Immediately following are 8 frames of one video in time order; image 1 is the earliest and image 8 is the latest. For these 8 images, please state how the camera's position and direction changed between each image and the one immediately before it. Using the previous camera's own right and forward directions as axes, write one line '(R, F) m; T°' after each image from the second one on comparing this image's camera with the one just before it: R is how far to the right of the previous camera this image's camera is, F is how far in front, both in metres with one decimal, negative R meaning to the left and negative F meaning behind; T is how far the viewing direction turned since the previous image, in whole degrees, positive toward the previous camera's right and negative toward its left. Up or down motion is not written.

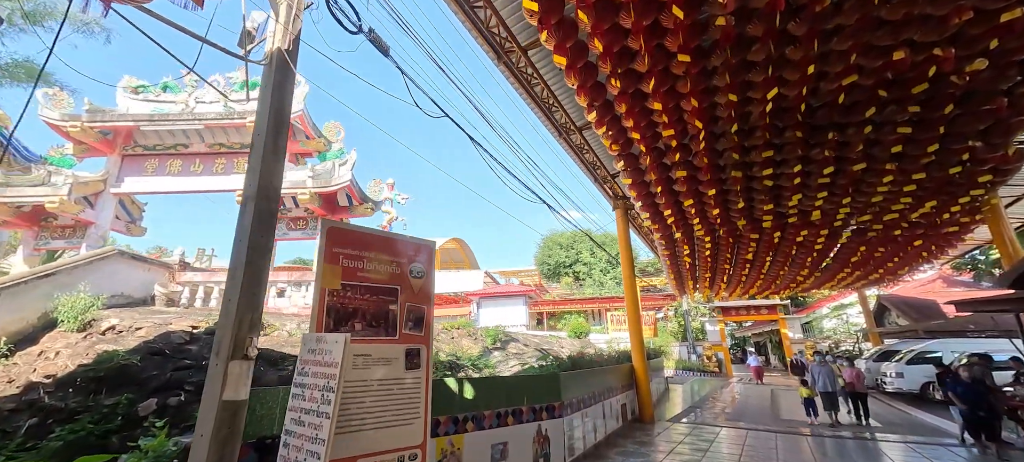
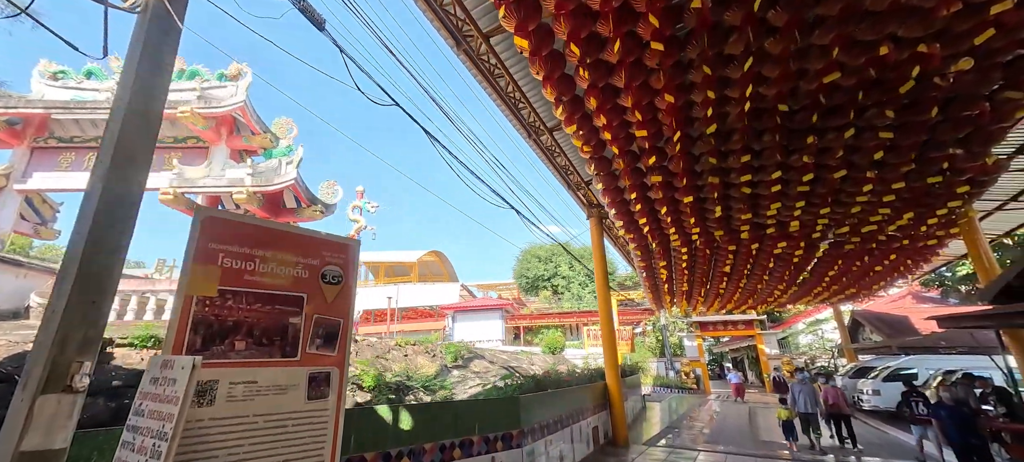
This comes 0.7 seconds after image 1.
(+0.1, +0.3) m; +3°
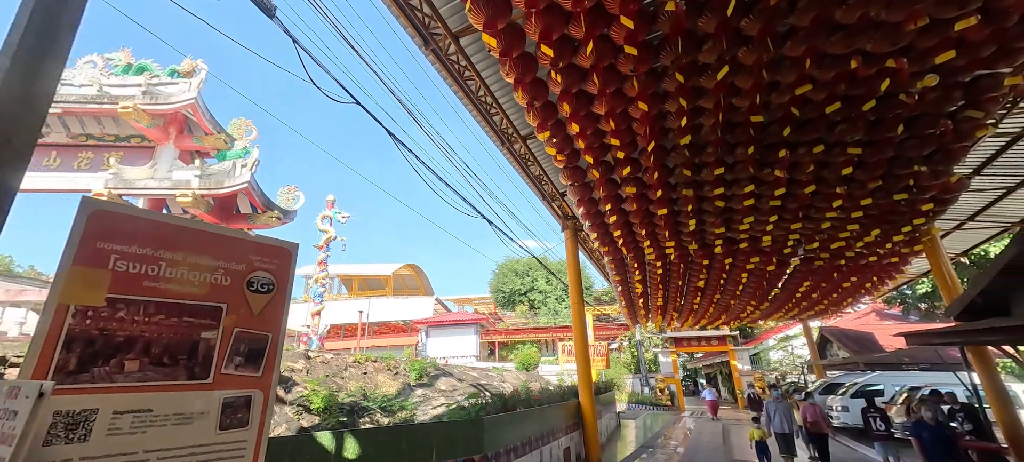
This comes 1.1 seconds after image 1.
(+0.1, +0.1) m; +3°
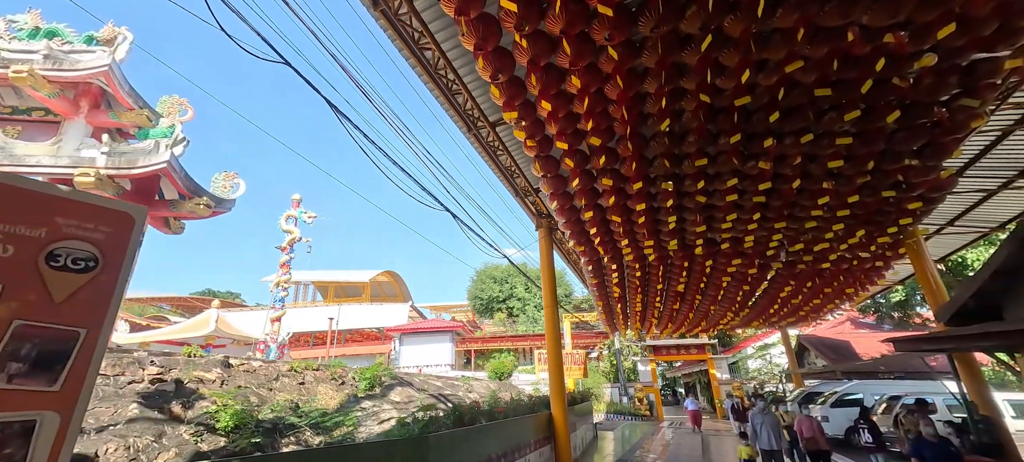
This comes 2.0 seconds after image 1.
(+0.1, +0.3) m; +2°
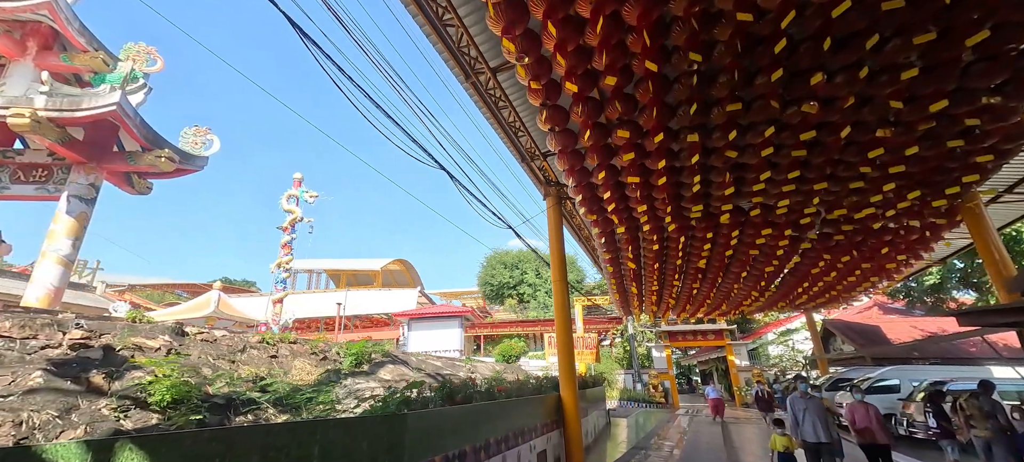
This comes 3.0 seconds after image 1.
(+0.1, +0.3) m; -2°
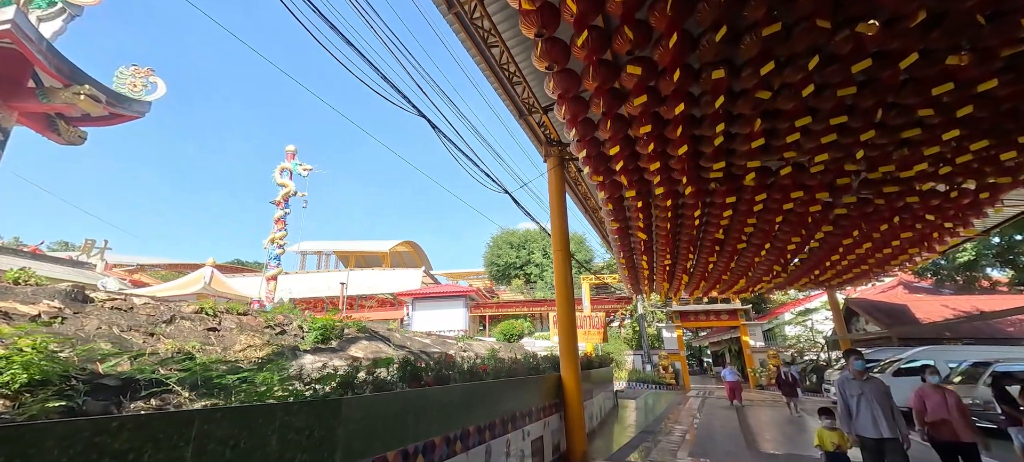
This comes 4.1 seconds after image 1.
(+0.1, +0.4) m; -1°
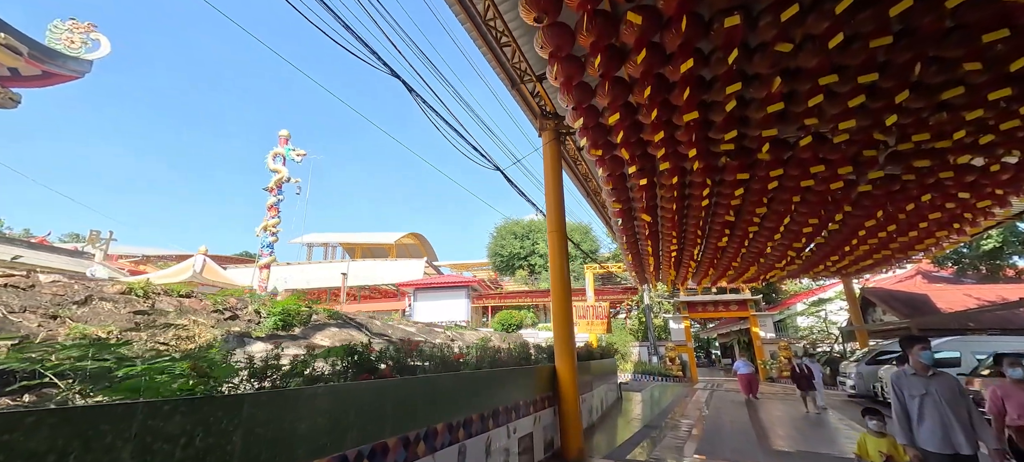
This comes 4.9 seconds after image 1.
(+0.1, +0.3) m; -1°
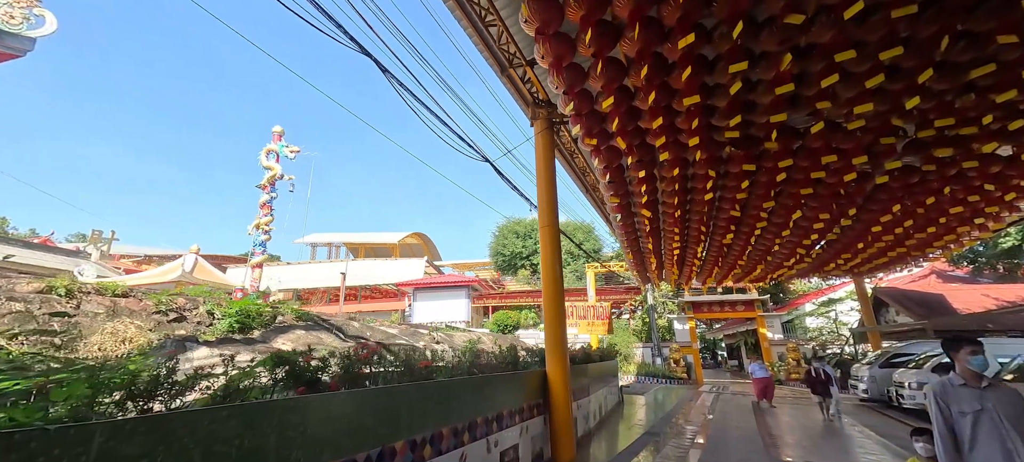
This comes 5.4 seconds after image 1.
(+0.1, +0.2) m; -1°
